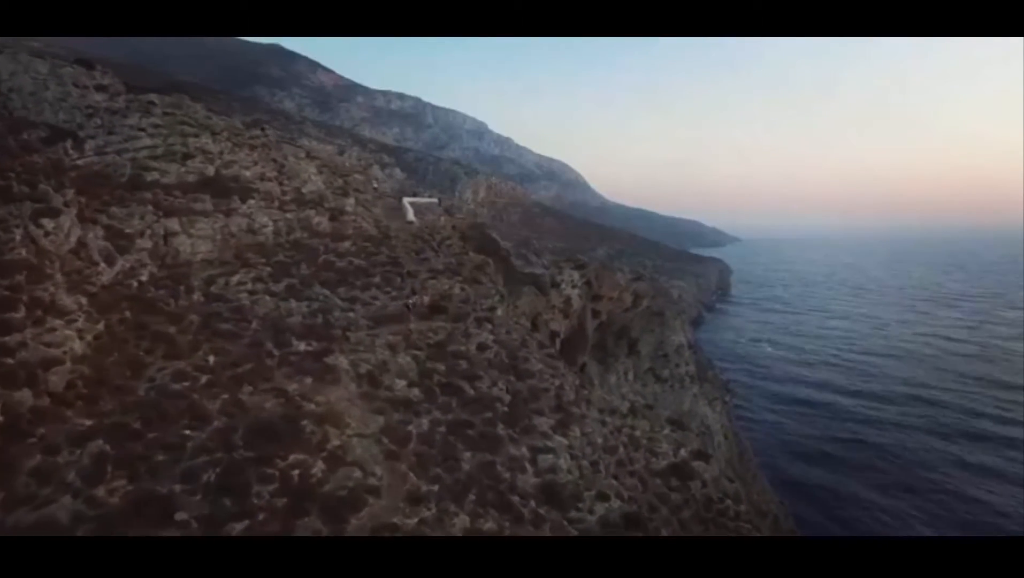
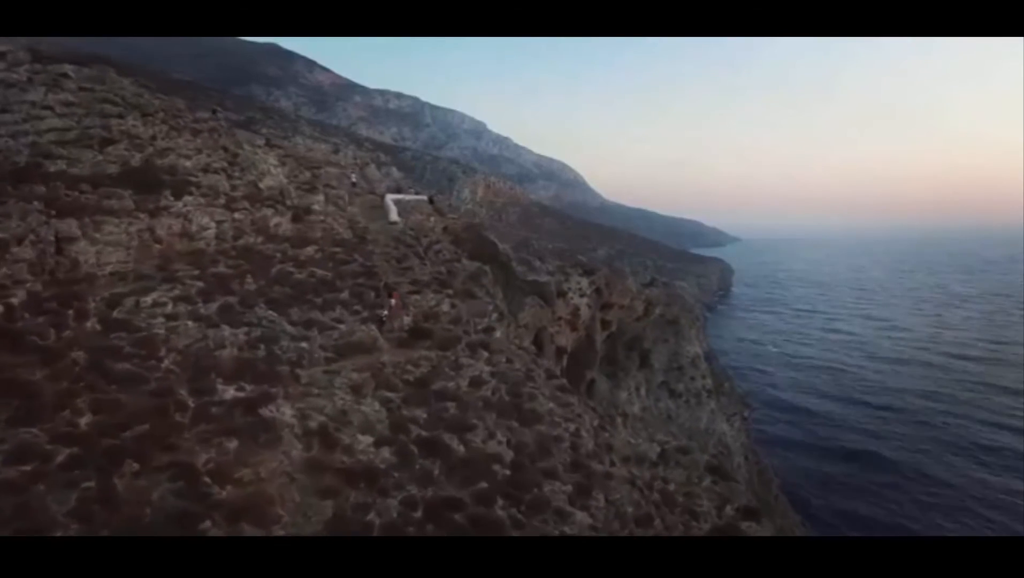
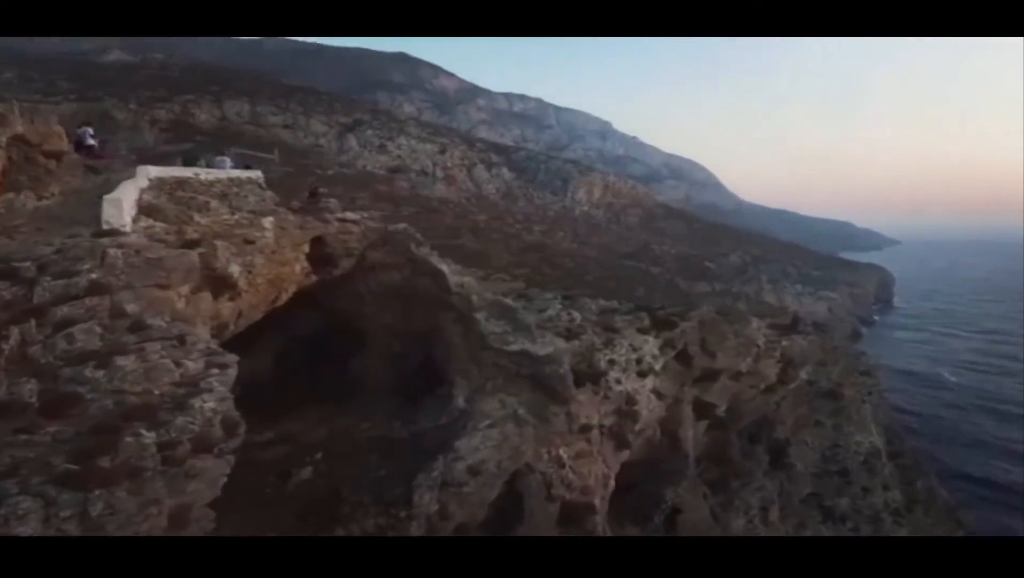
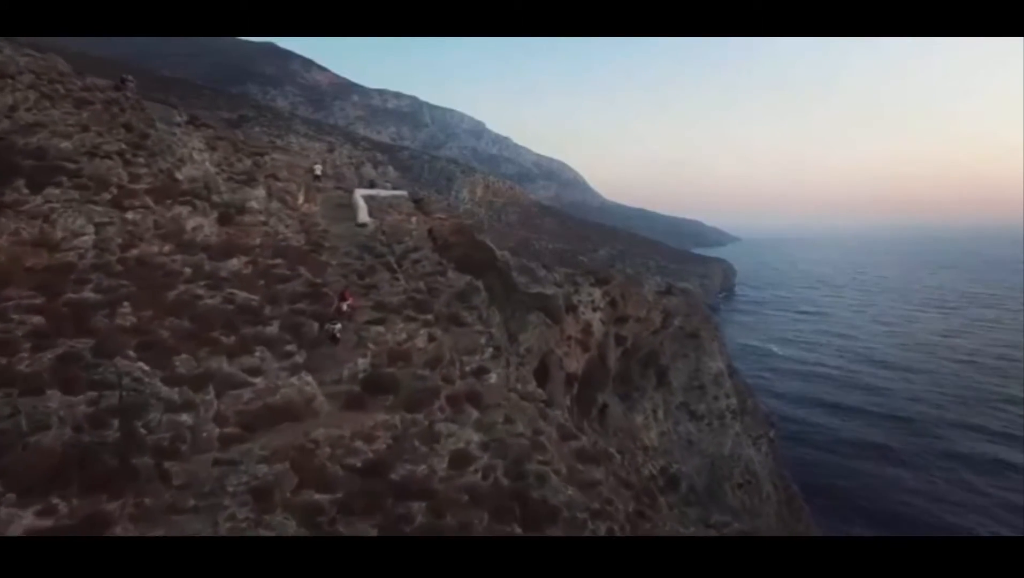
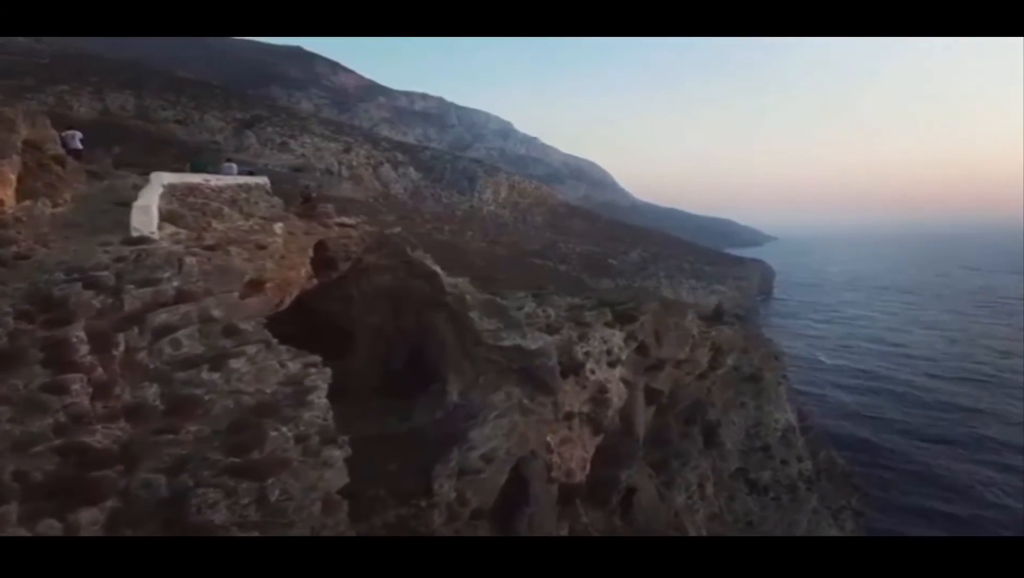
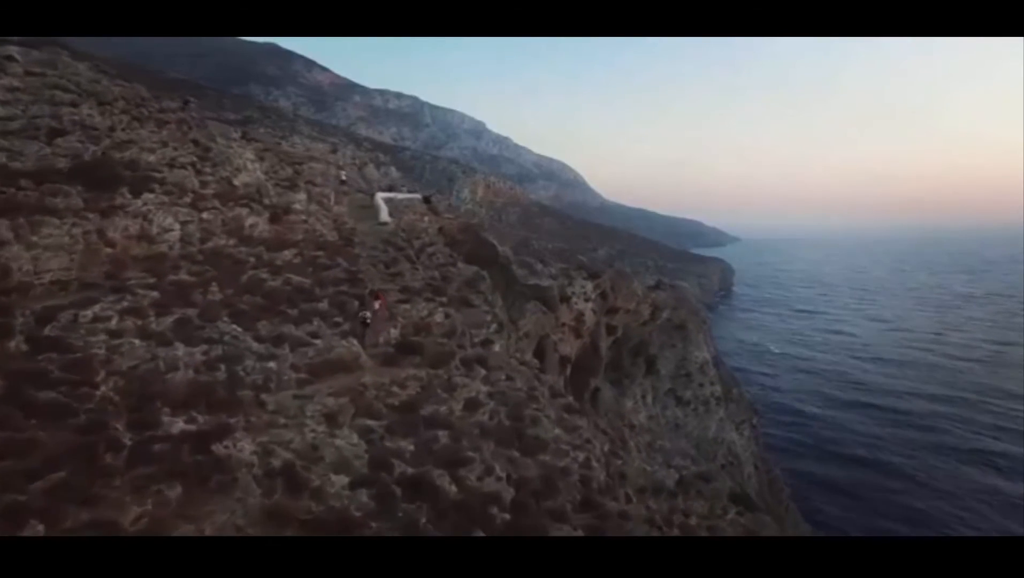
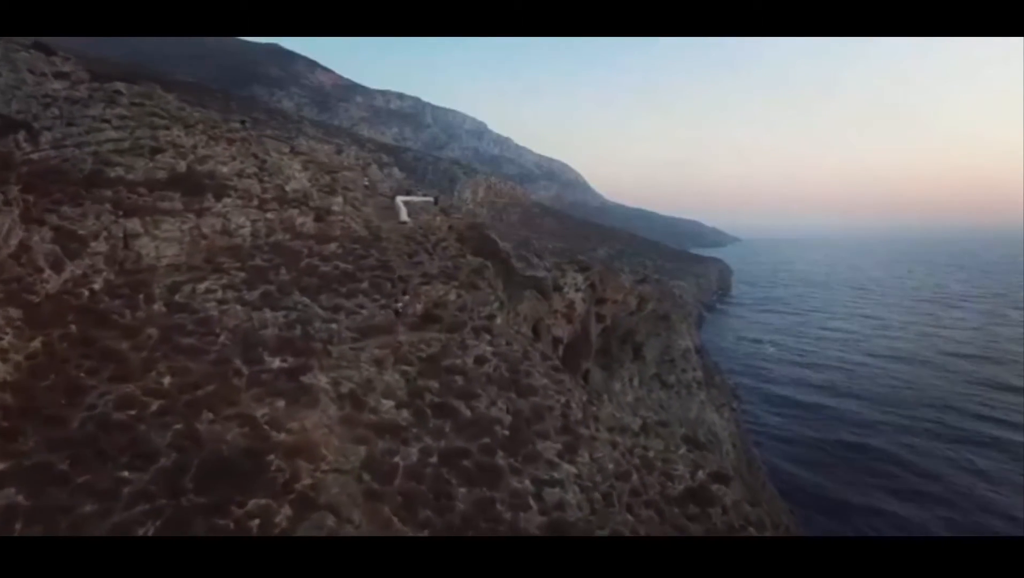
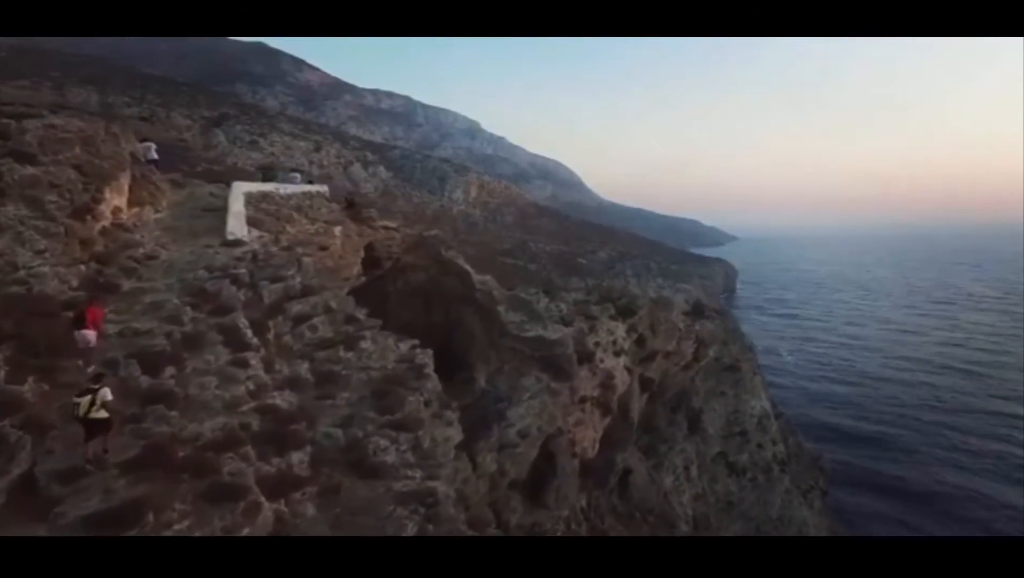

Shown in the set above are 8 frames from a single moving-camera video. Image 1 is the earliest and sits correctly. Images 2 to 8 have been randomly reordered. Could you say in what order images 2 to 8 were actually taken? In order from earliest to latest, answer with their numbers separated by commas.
7, 2, 6, 4, 8, 5, 3
